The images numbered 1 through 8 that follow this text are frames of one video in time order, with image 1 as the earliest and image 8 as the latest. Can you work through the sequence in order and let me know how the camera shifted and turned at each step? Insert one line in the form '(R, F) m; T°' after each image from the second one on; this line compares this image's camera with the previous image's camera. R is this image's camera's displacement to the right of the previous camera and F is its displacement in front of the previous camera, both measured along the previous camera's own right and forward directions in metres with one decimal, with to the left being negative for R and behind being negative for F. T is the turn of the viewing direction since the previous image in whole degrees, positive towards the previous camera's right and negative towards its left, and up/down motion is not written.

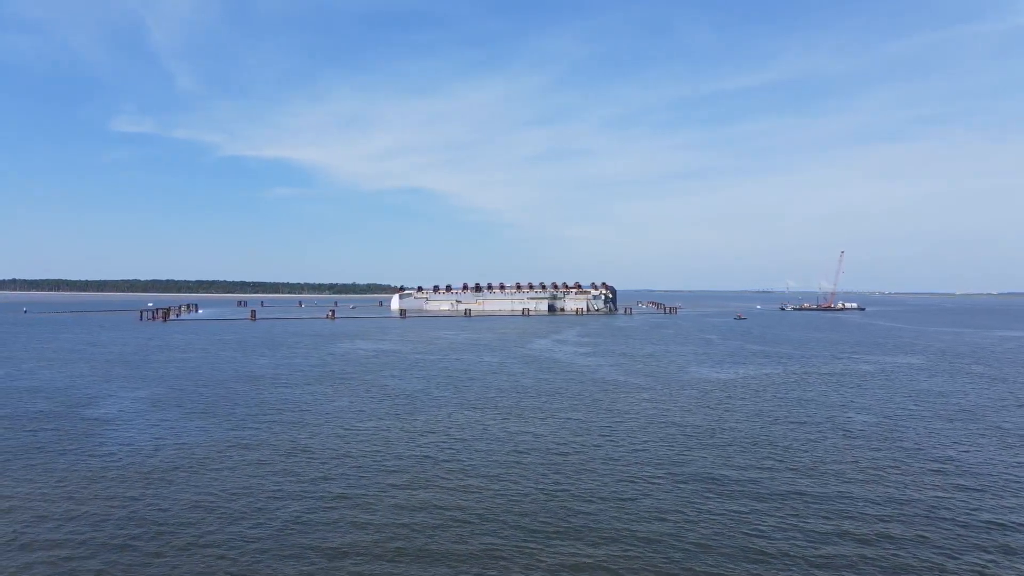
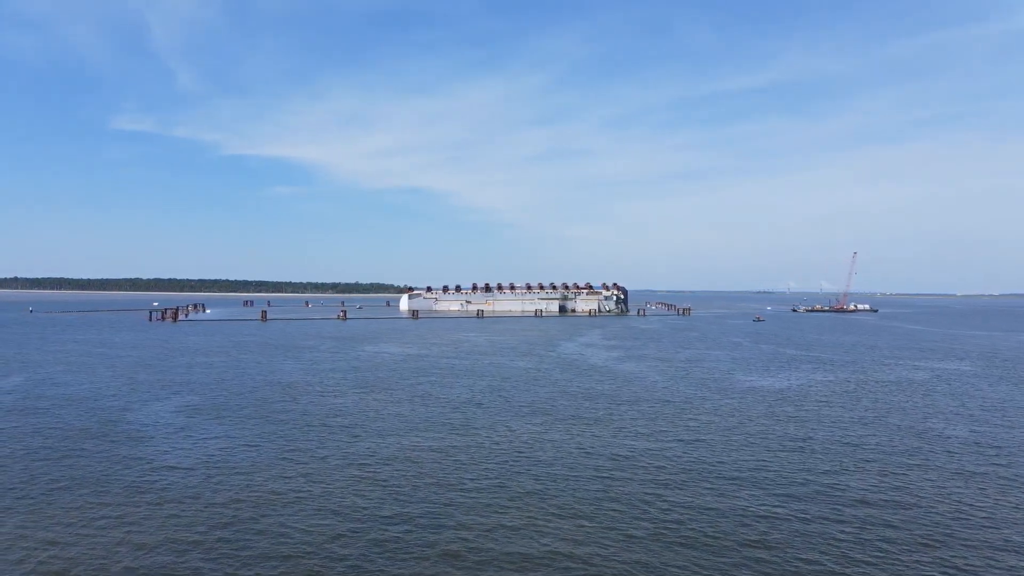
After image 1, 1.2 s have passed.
(-2.6, +2.1) m; 0°
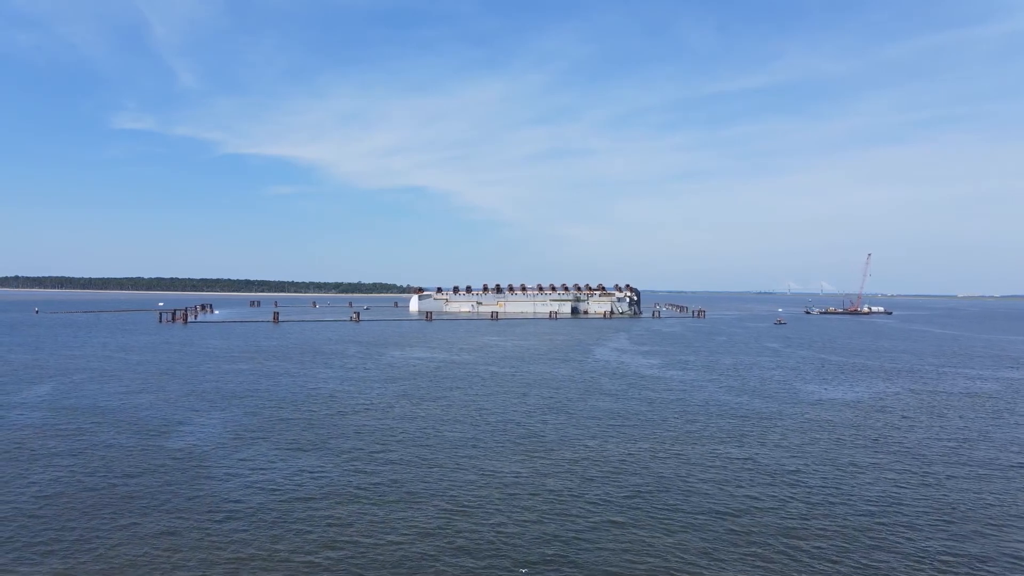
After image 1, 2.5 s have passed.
(-3.0, +2.2) m; 0°
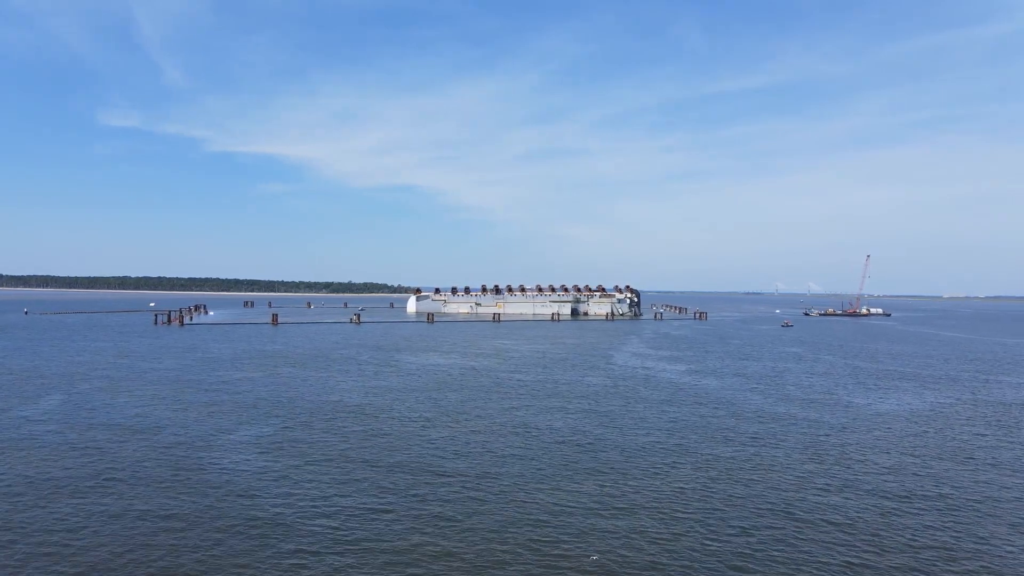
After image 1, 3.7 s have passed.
(-2.5, +2.1) m; +1°
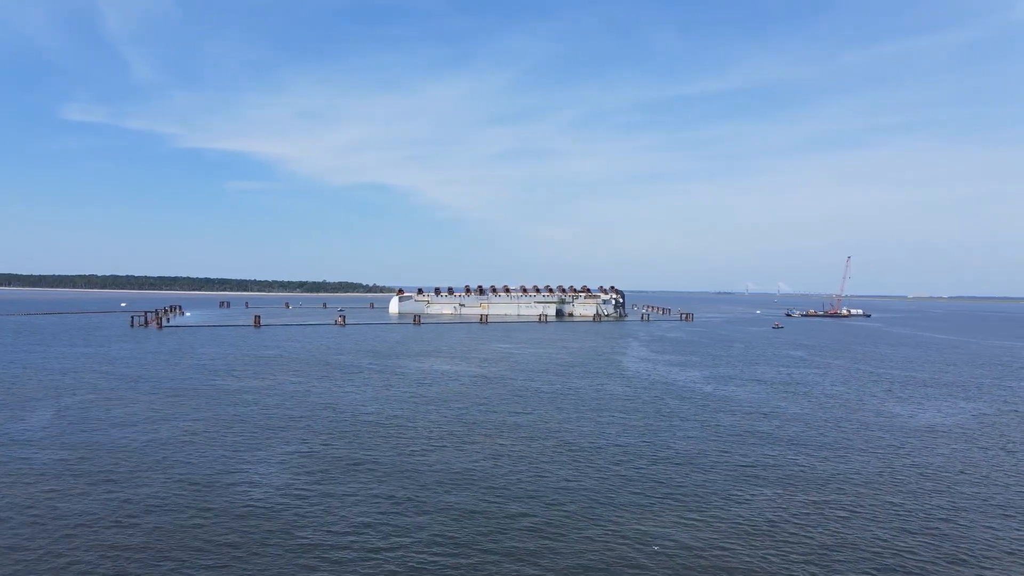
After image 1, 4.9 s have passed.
(-2.8, +2.2) m; +2°
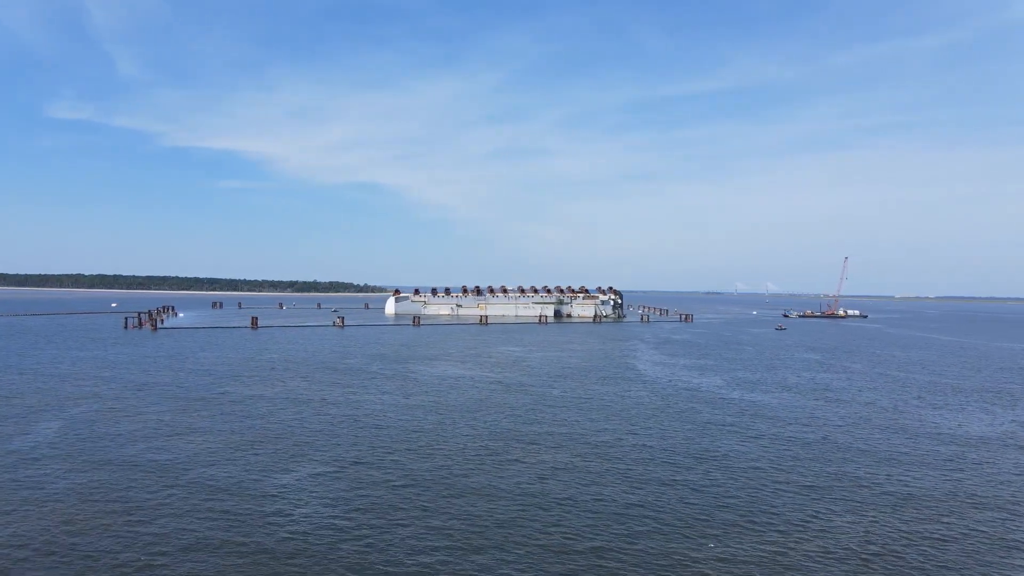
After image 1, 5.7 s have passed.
(-2.0, +1.6) m; +1°
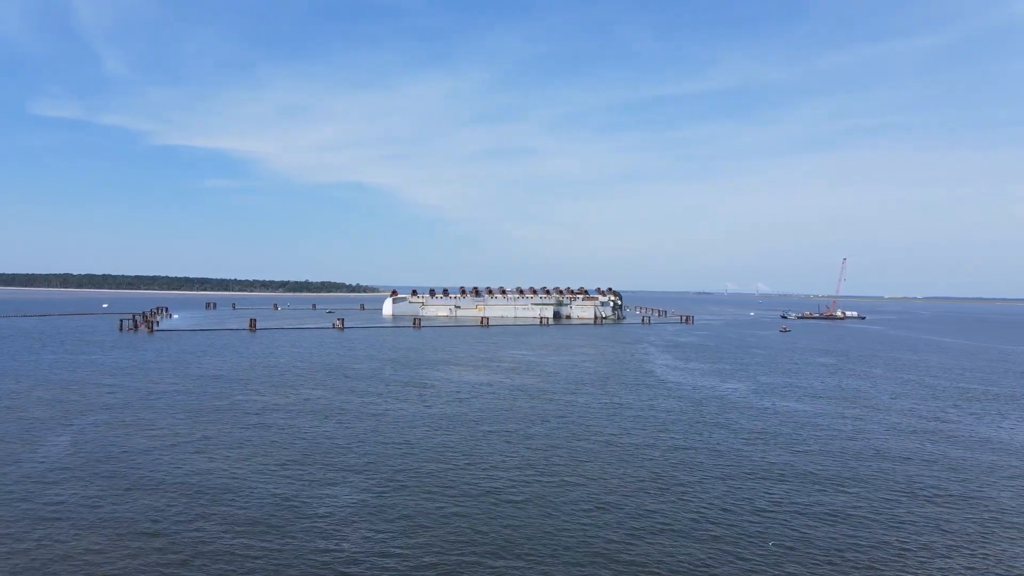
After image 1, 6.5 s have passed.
(-2.1, +1.6) m; +1°
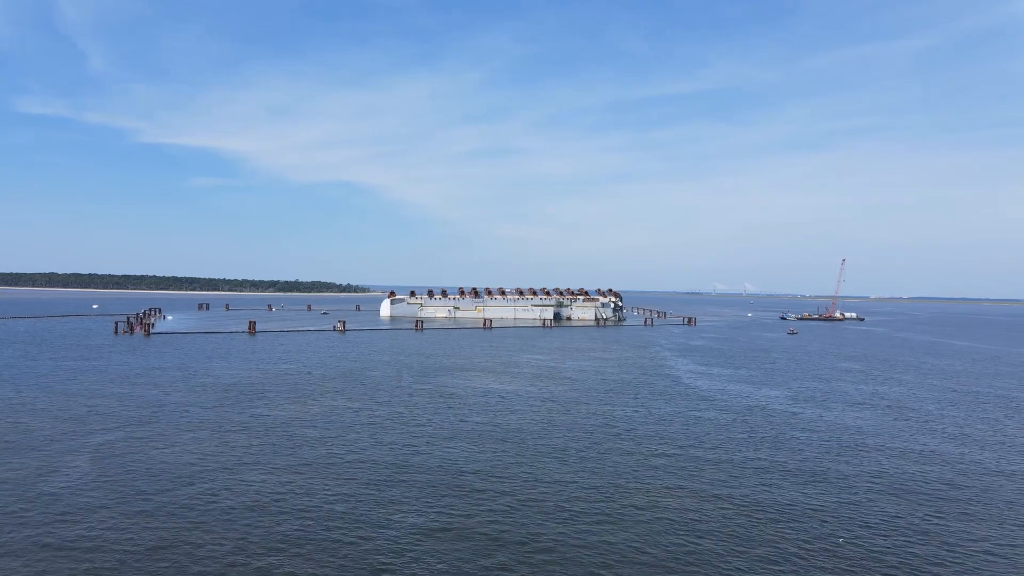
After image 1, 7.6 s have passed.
(-2.8, +2.1) m; +1°
